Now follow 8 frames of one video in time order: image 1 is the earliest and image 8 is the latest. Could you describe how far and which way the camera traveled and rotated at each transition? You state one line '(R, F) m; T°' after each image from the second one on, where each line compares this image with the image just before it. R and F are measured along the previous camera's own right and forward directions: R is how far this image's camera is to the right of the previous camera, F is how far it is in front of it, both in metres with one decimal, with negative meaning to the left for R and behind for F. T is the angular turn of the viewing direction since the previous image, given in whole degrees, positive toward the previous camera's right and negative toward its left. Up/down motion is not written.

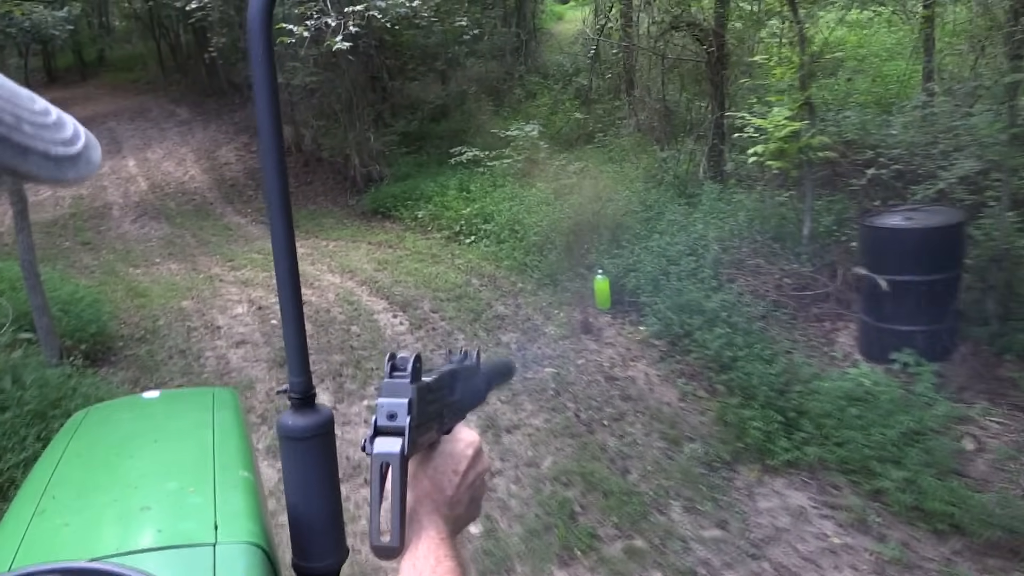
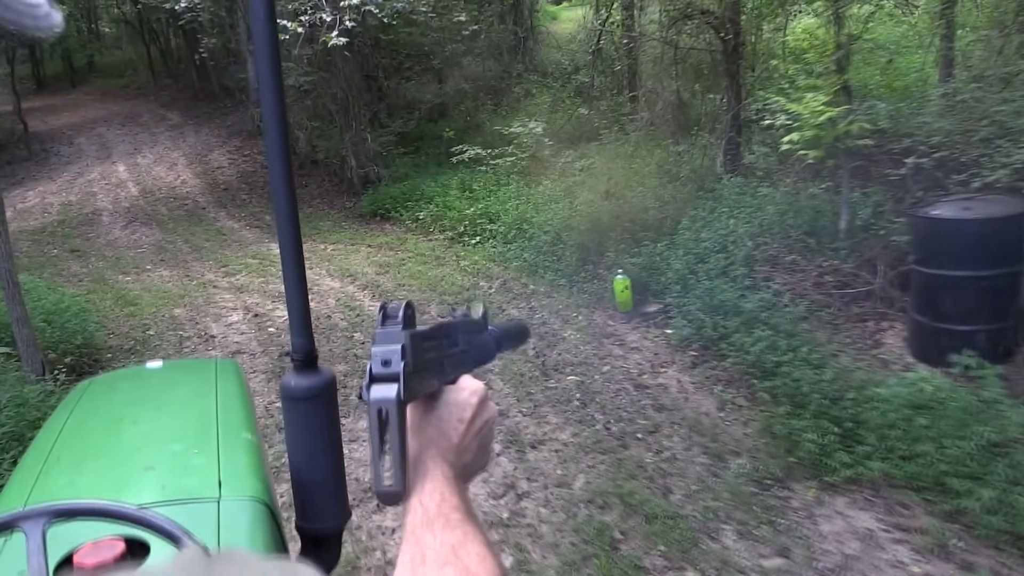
(-0.2, +0.6) m; 0°
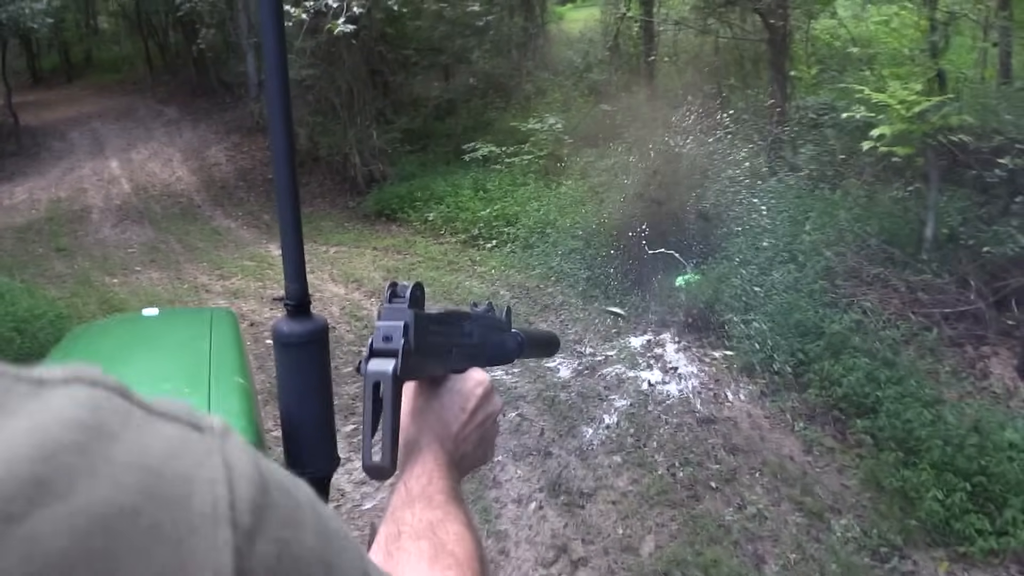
(-0.3, +1.0) m; 0°
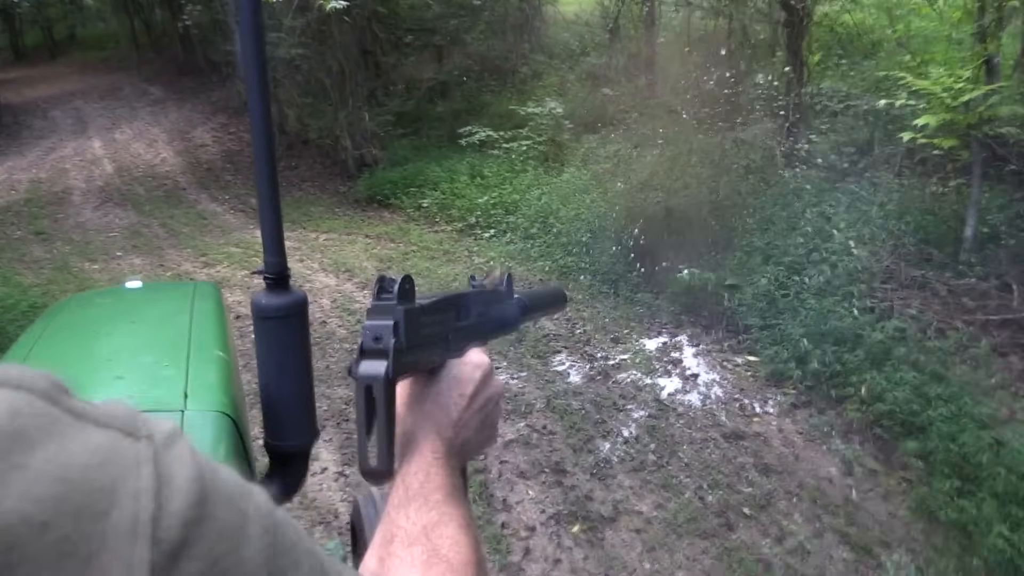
(-0.1, +0.5) m; +1°
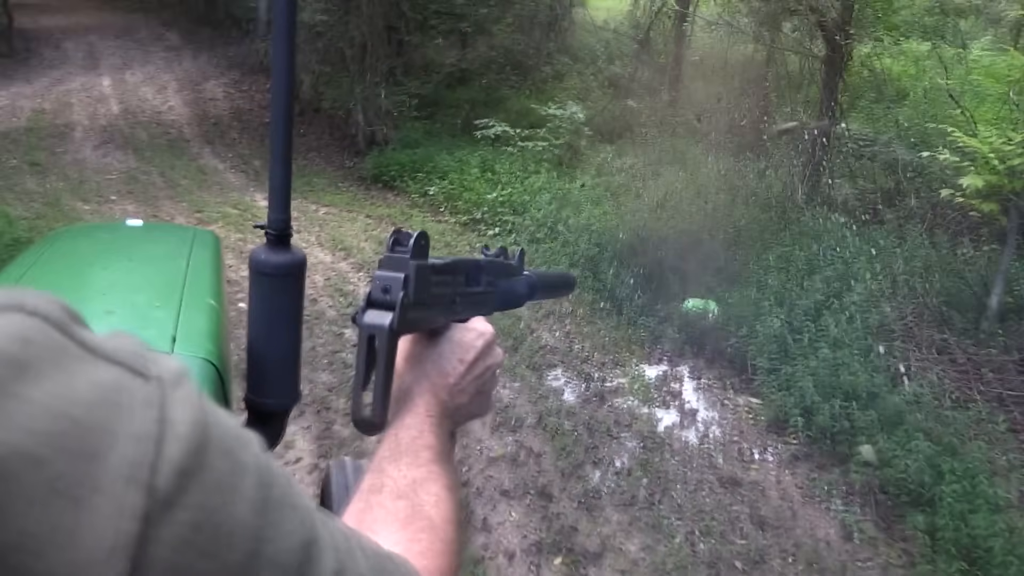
(-0.1, +0.2) m; +1°
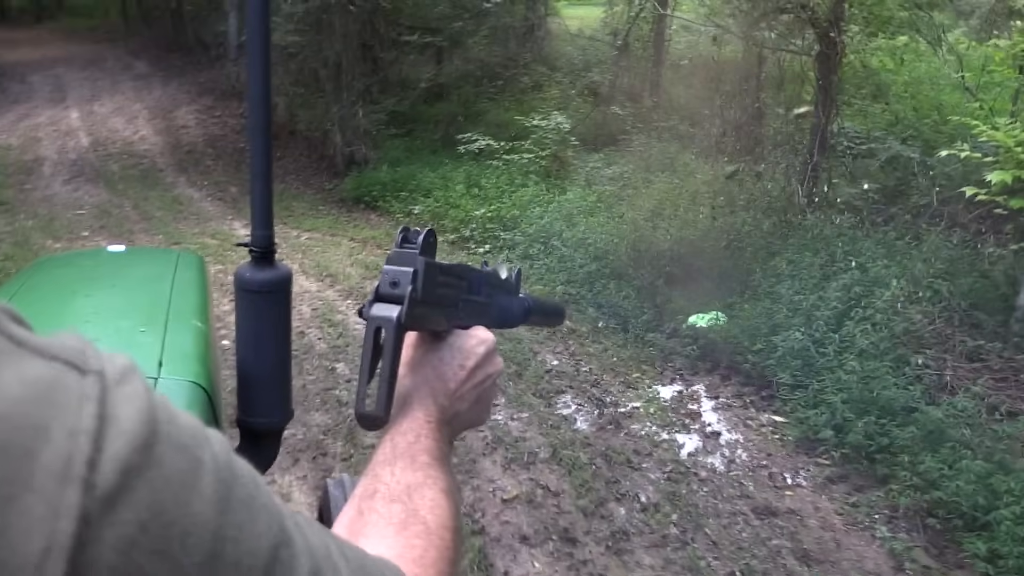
(-0.1, +0.4) m; +1°
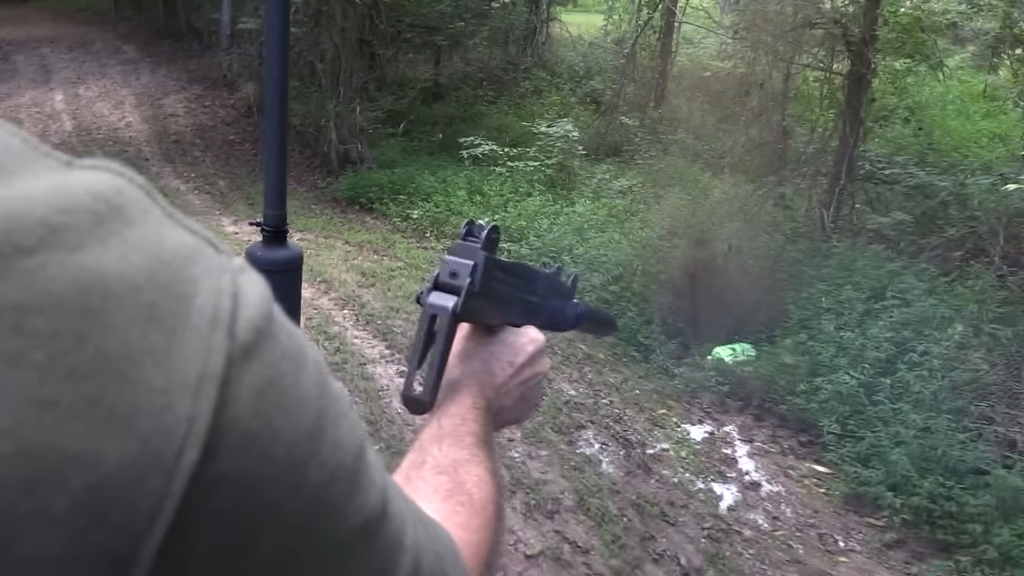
(-0.3, +0.5) m; +1°
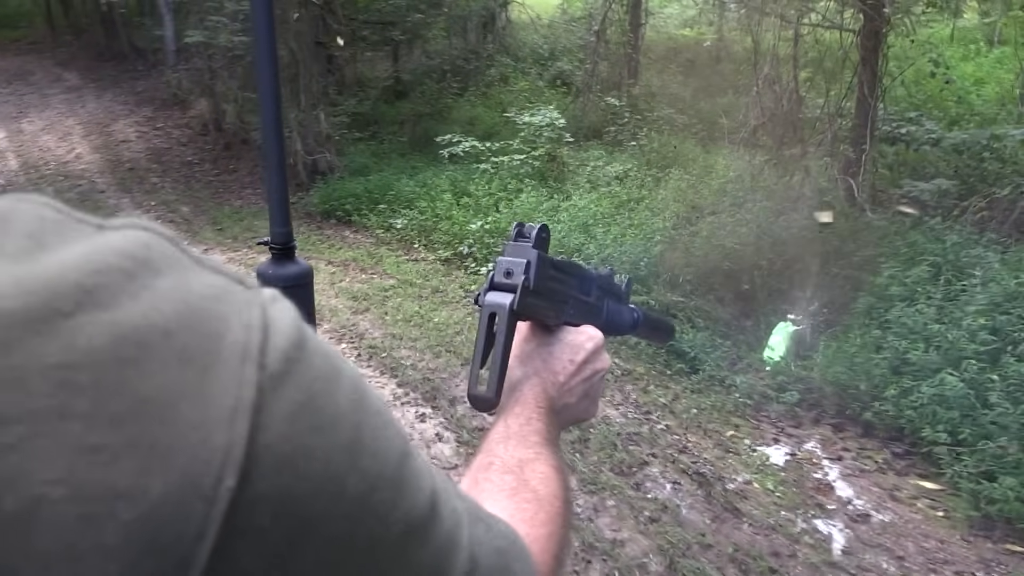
(-0.3, +0.7) m; +2°
